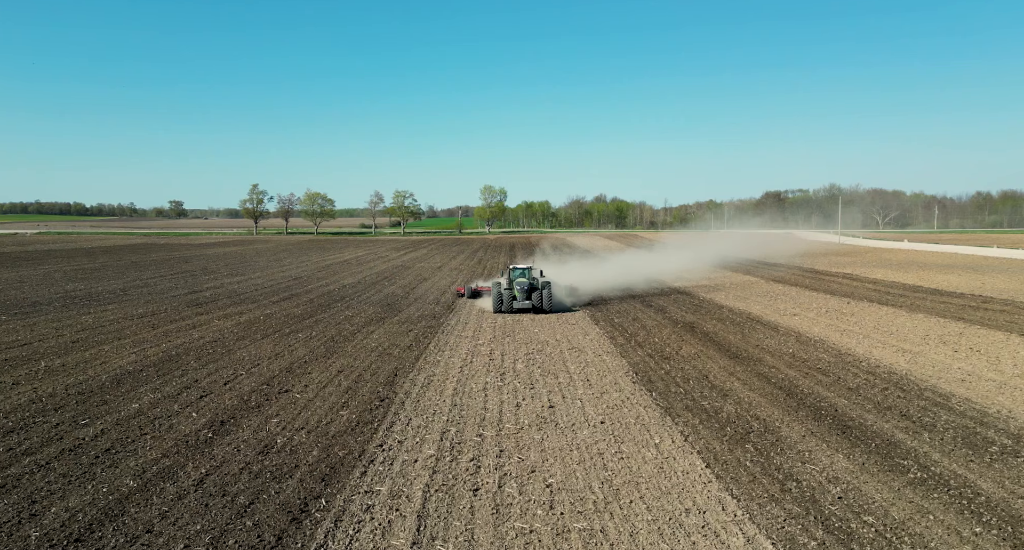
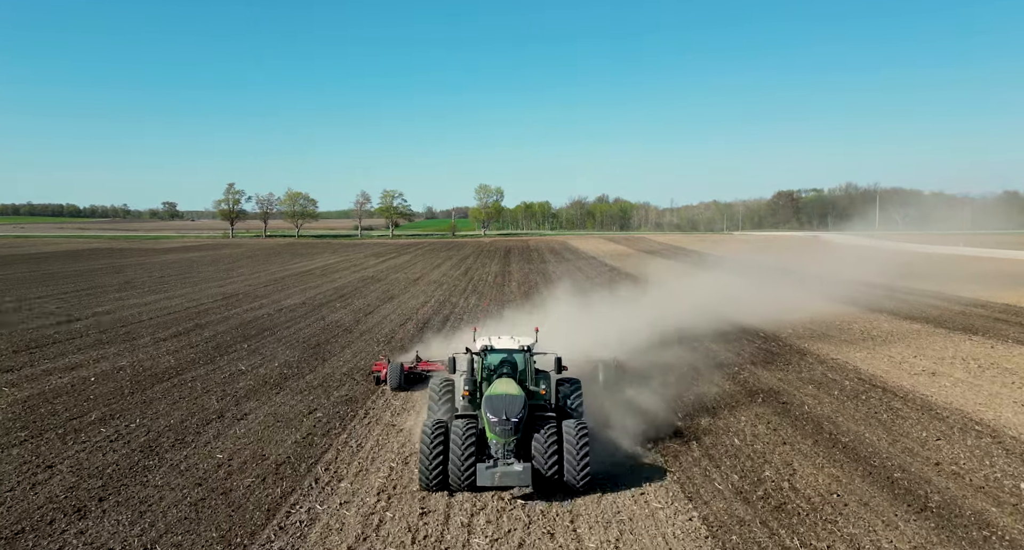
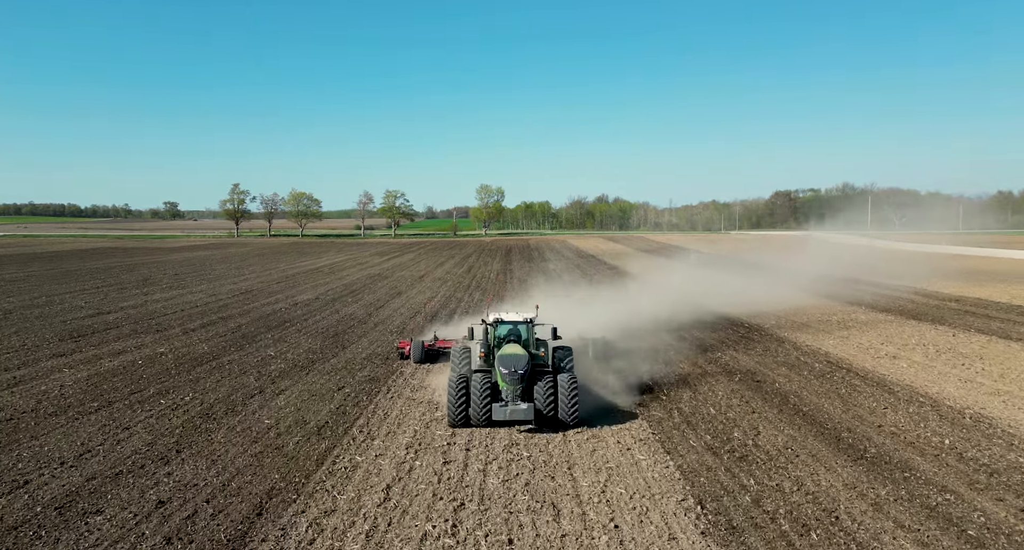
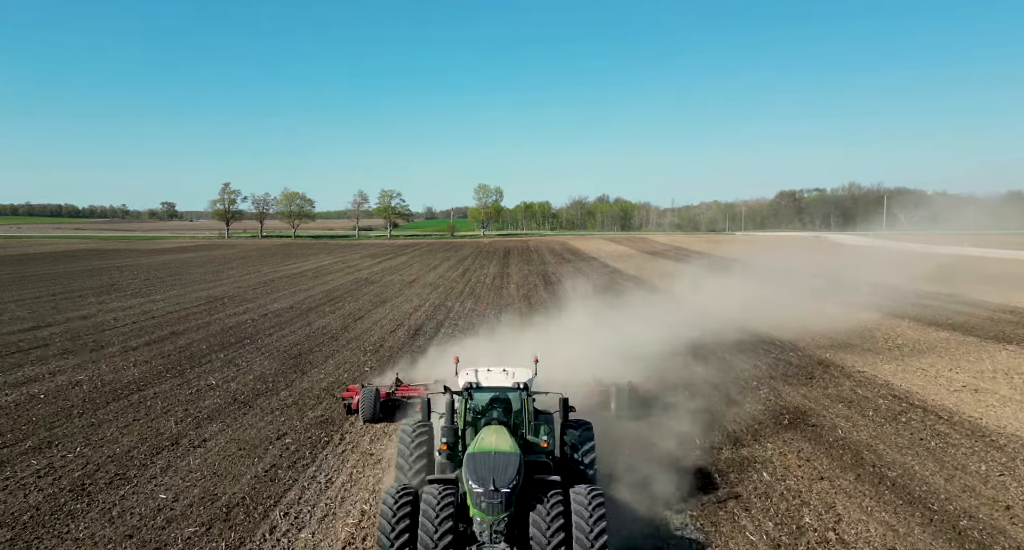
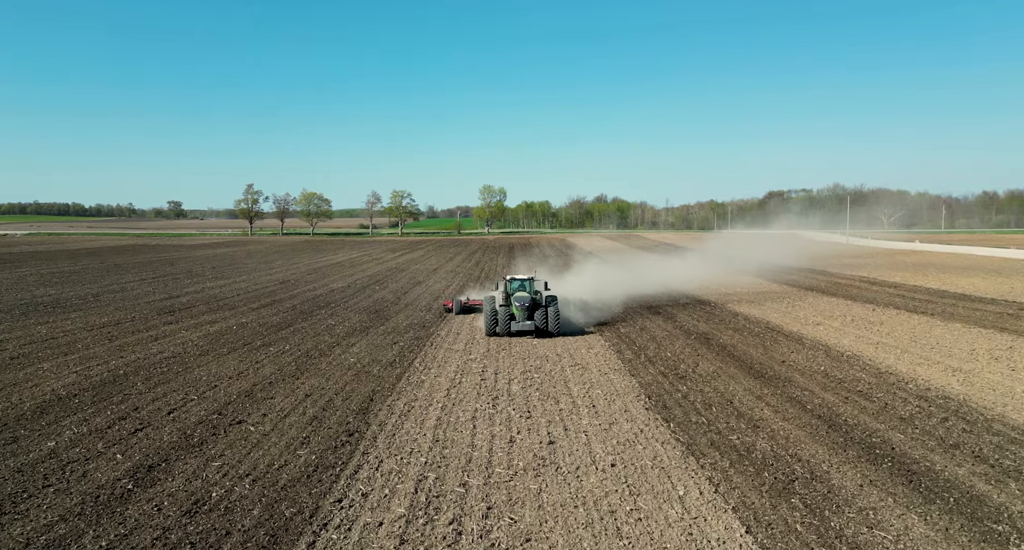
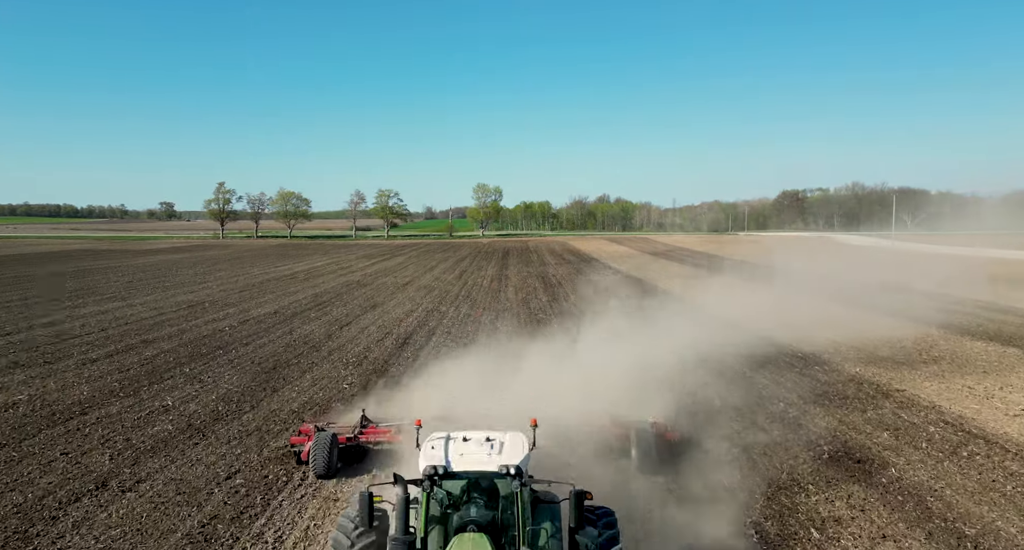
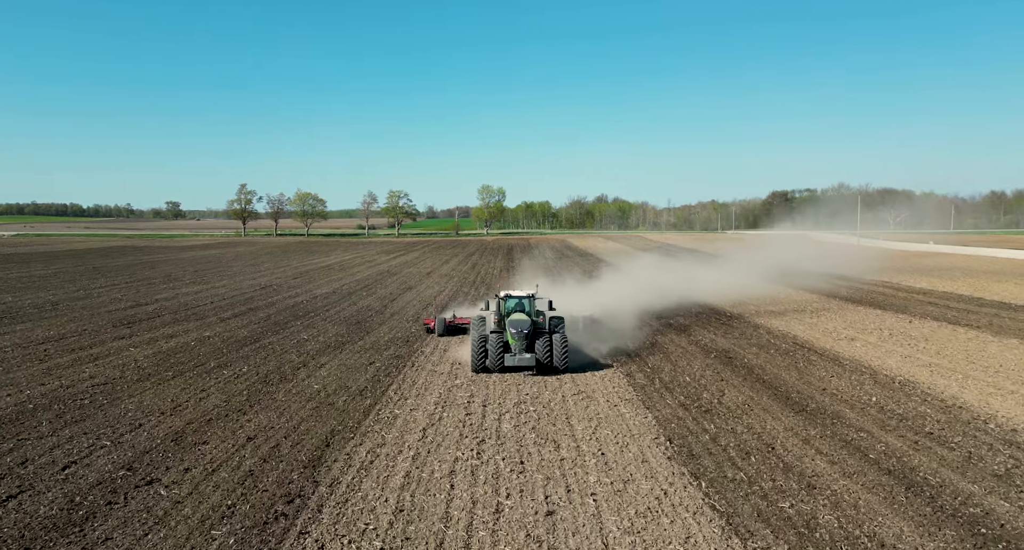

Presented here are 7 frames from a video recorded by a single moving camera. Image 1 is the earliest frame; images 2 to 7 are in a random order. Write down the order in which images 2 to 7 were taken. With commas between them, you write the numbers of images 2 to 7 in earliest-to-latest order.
5, 7, 3, 2, 4, 6
